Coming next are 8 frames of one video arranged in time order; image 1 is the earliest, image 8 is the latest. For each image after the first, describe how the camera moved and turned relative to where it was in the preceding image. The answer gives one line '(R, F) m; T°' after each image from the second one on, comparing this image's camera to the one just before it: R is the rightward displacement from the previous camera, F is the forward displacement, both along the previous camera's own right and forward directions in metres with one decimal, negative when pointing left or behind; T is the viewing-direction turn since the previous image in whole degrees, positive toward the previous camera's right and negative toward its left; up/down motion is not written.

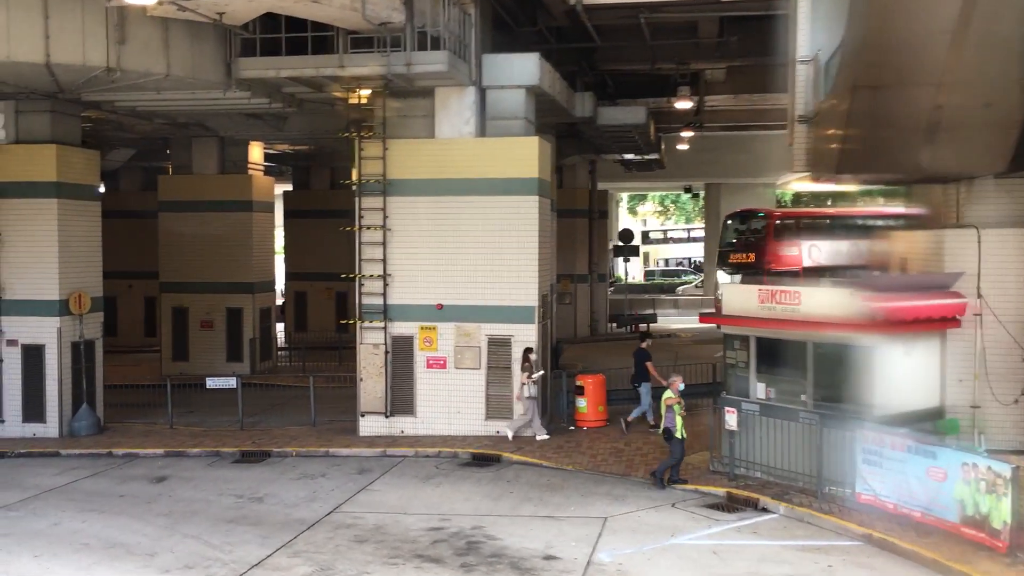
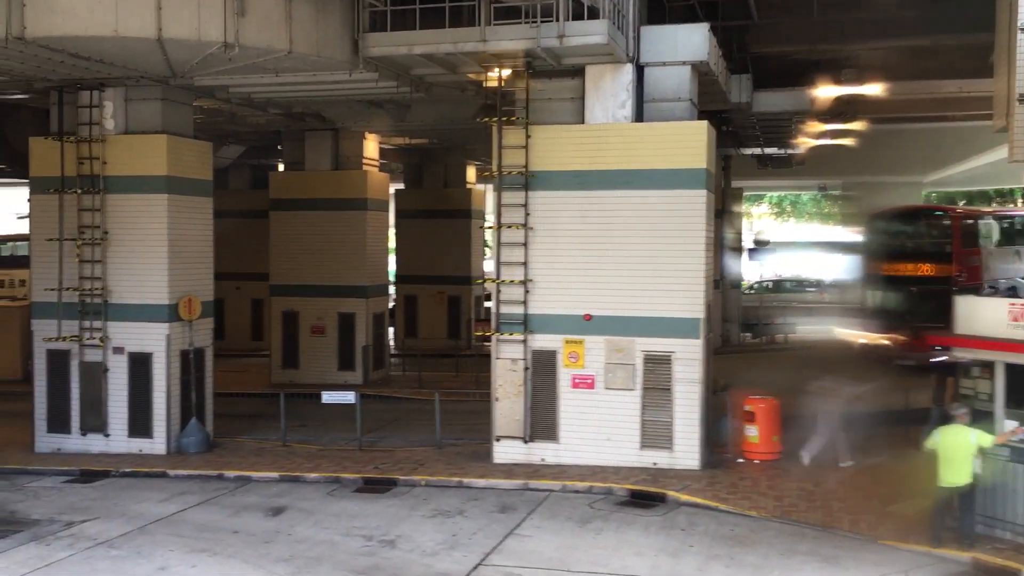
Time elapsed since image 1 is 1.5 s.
(-1.0, +2.0) m; -6°
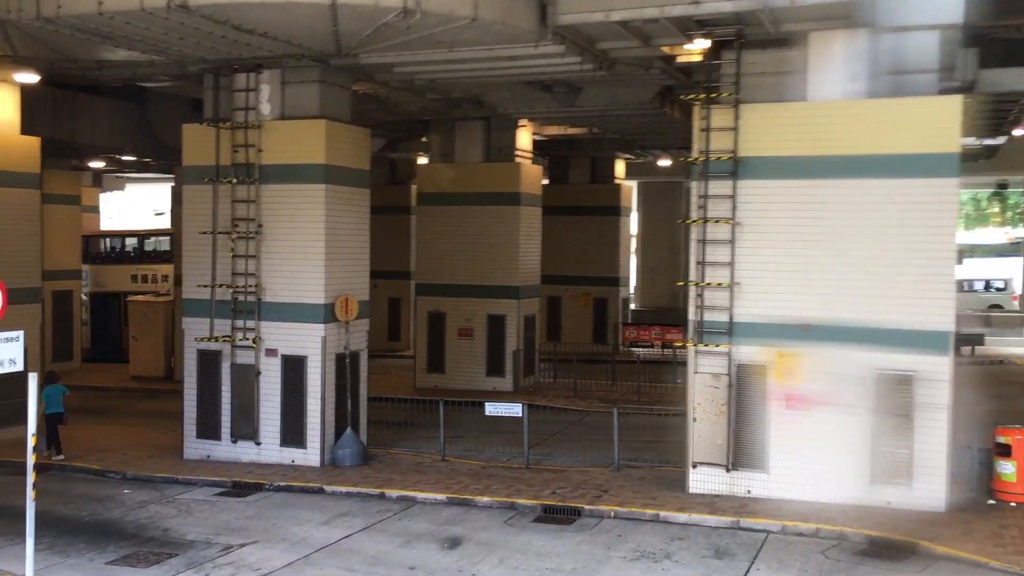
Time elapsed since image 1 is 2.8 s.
(-1.2, +1.6) m; -7°
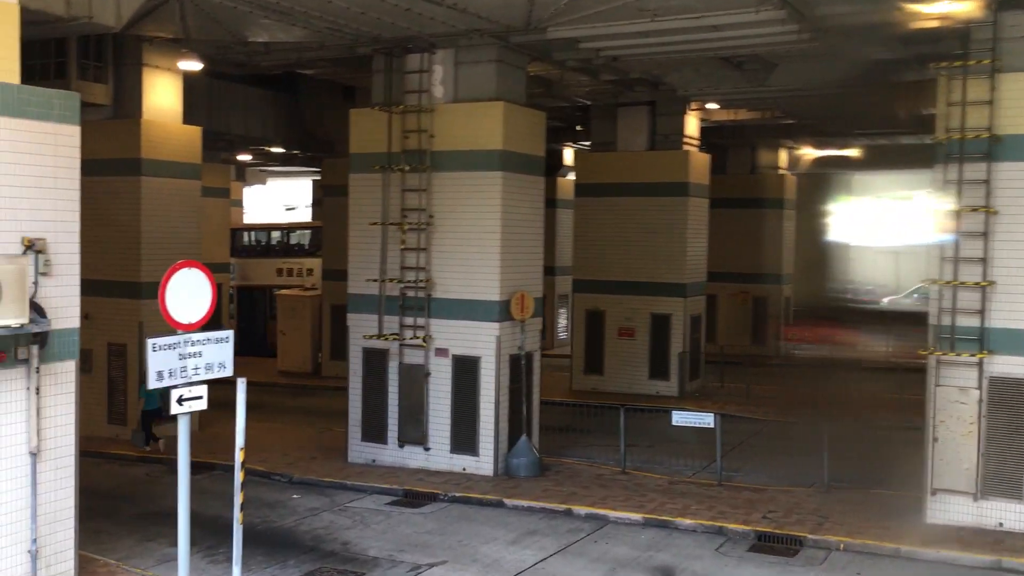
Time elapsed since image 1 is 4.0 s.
(-1.1, +1.1) m; -7°
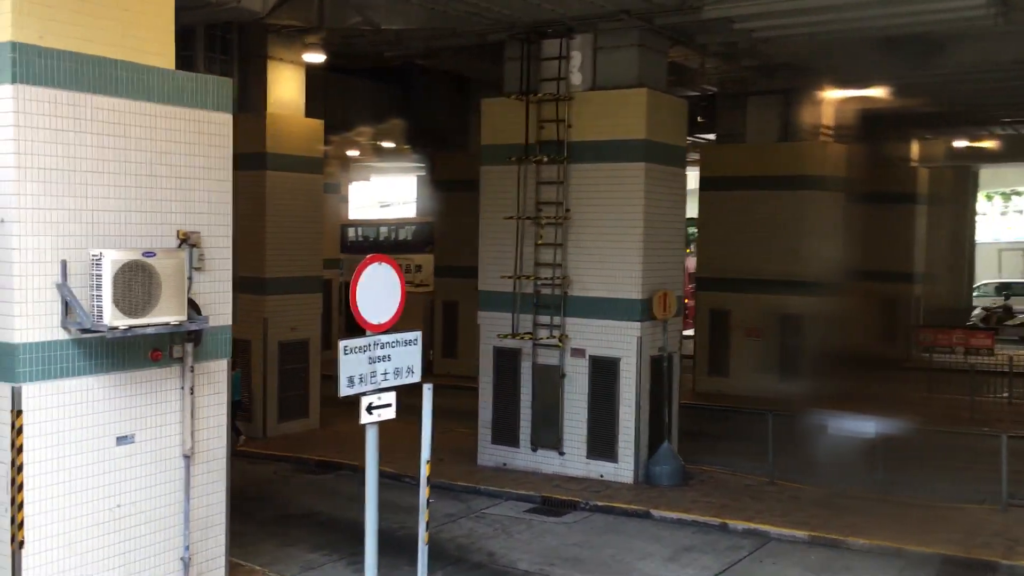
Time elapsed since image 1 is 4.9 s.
(-0.8, +0.6) m; -5°
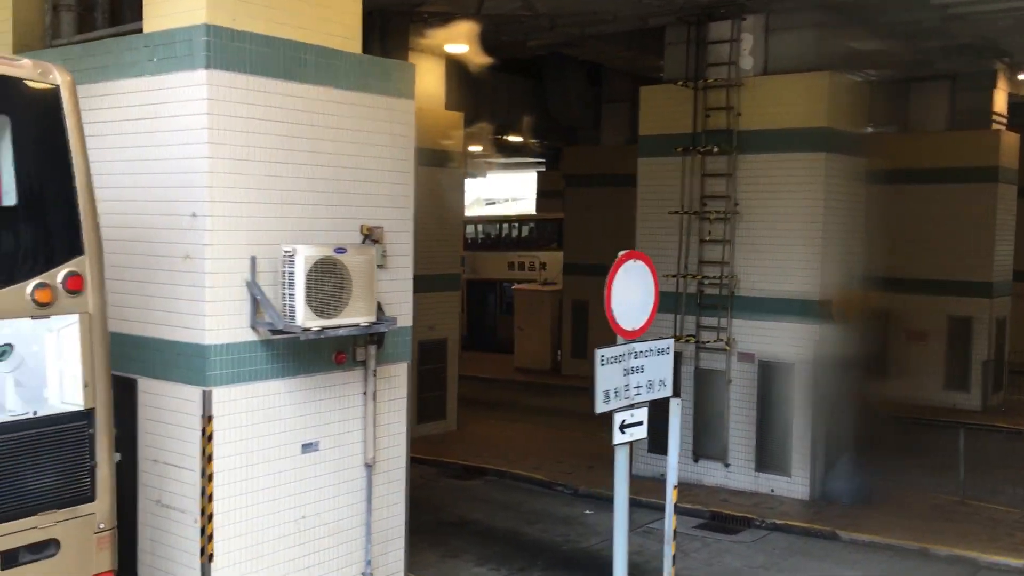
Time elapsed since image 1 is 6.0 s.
(-0.9, +0.6) m; -6°
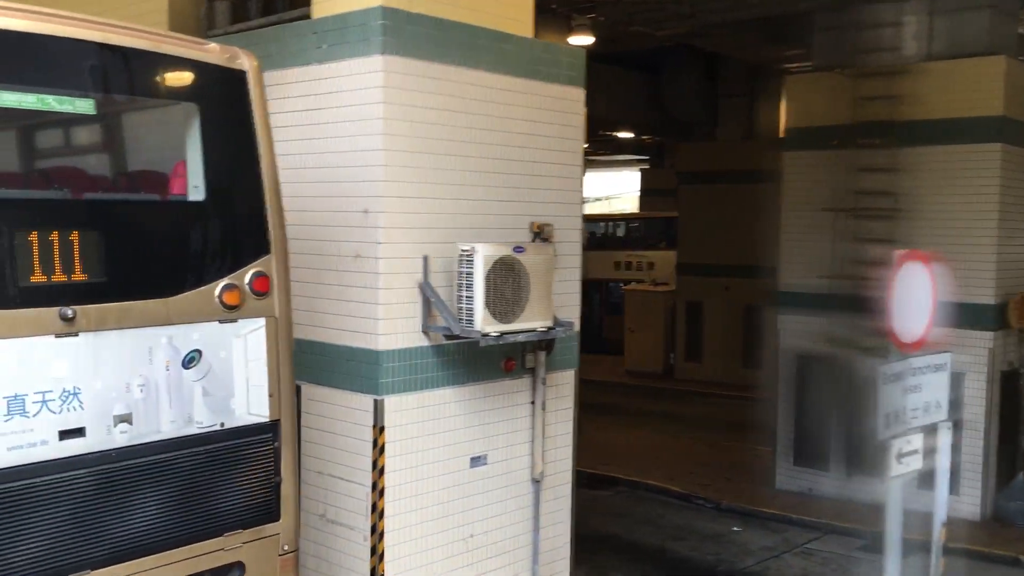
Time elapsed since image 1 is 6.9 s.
(-0.7, +0.5) m; -5°
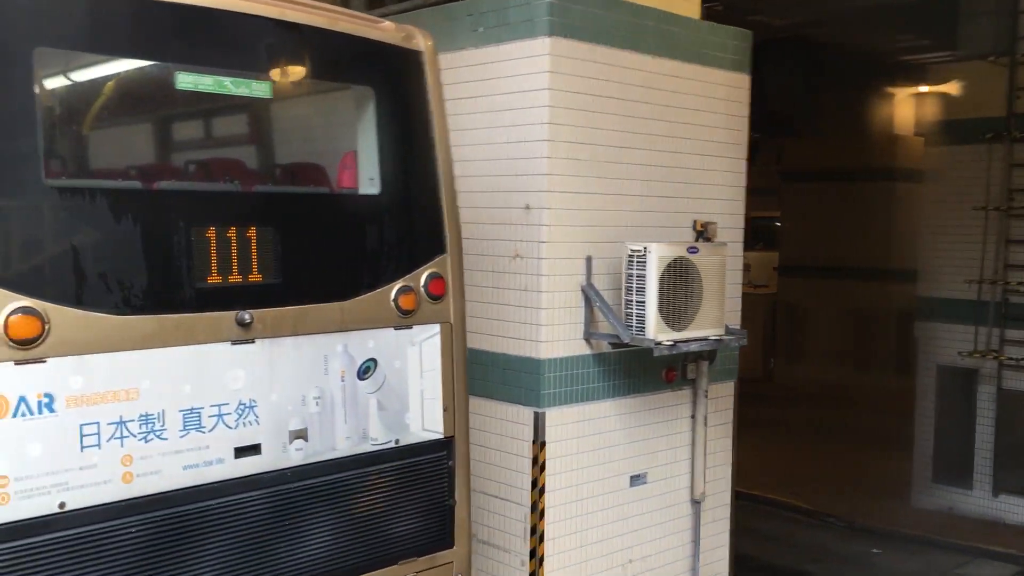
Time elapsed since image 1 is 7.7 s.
(-0.6, +0.5) m; -4°
